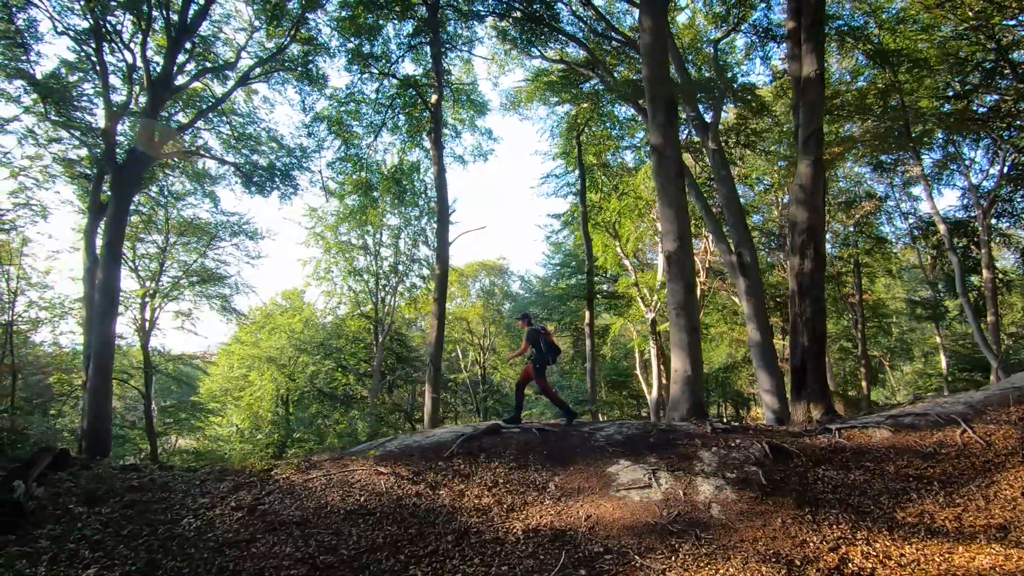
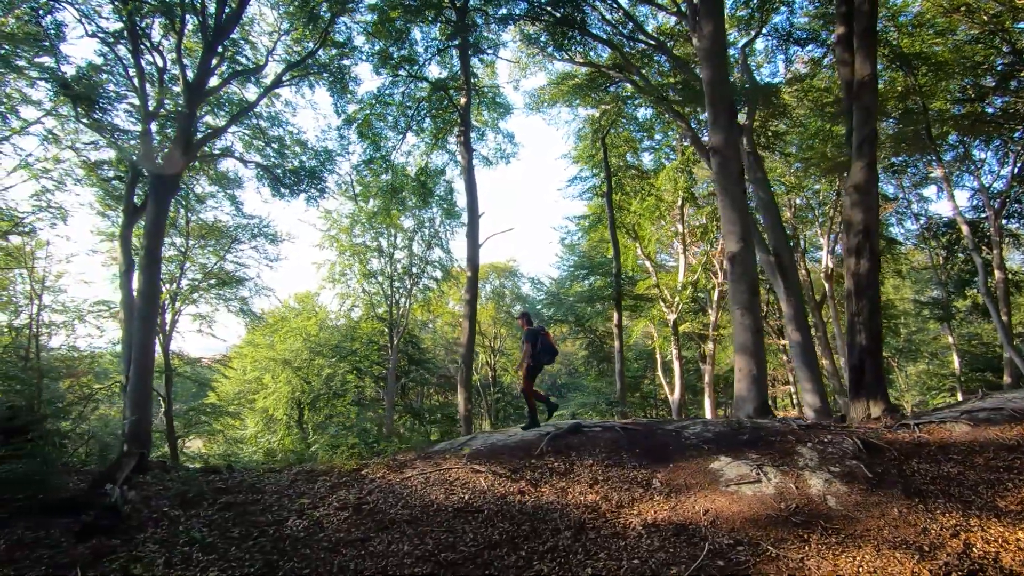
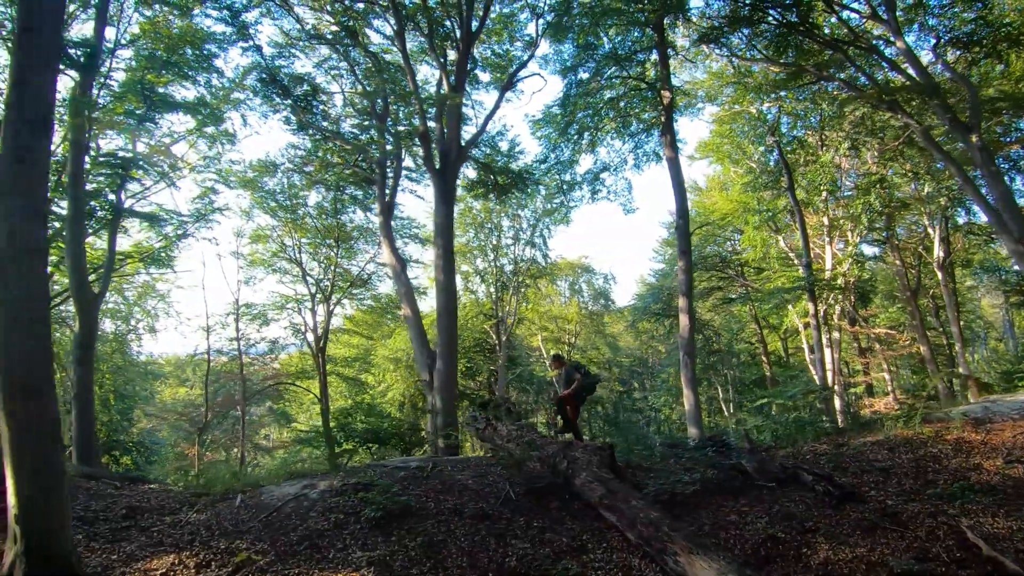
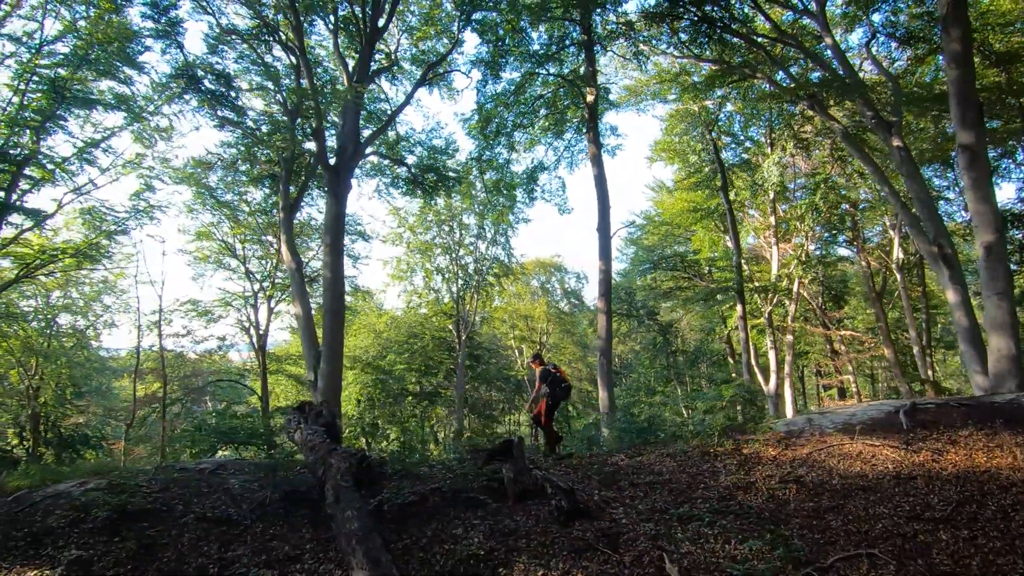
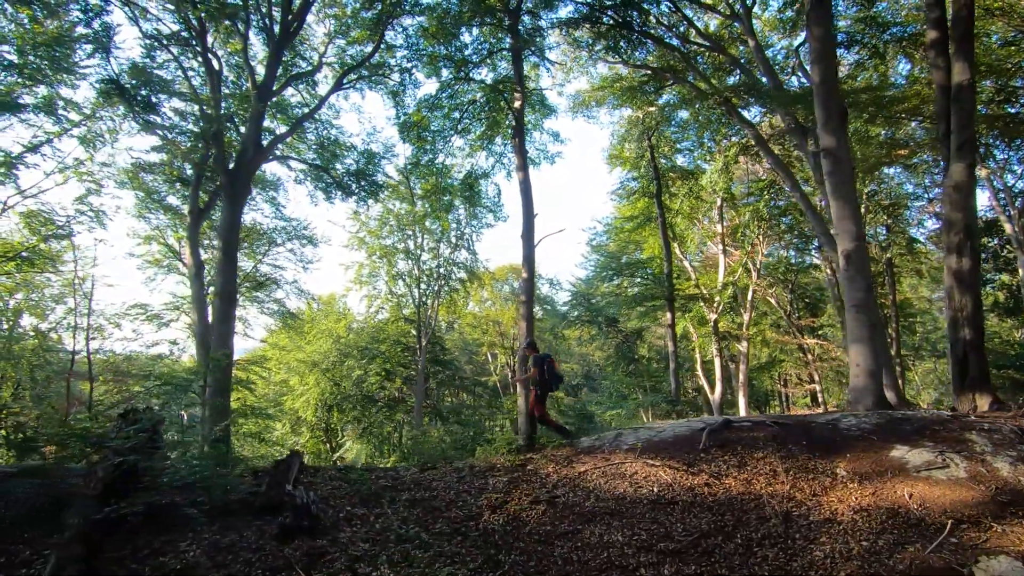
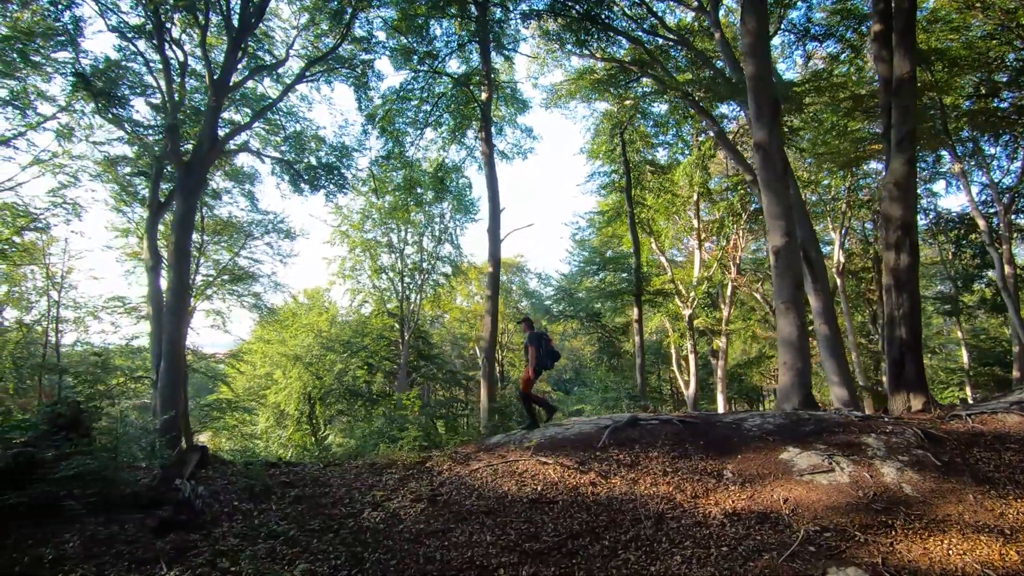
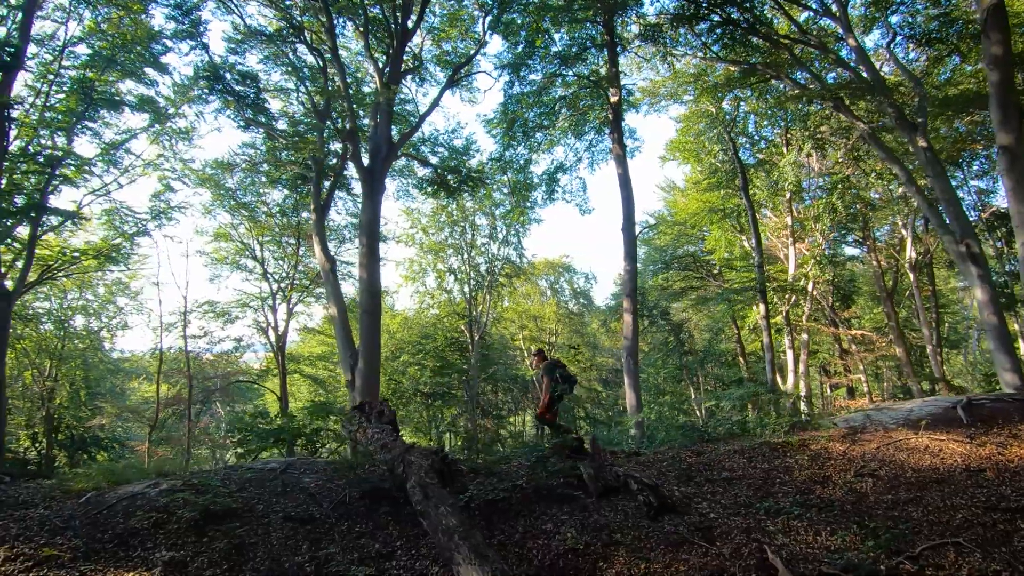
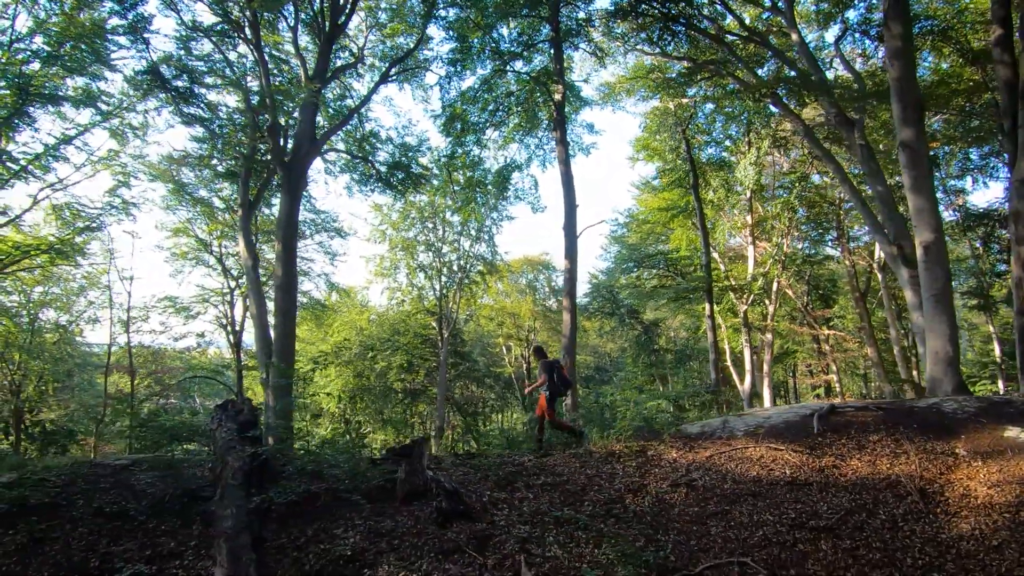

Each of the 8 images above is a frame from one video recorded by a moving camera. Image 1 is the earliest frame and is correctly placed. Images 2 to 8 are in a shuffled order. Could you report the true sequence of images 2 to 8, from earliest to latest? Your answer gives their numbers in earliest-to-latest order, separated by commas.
2, 6, 5, 8, 4, 7, 3
